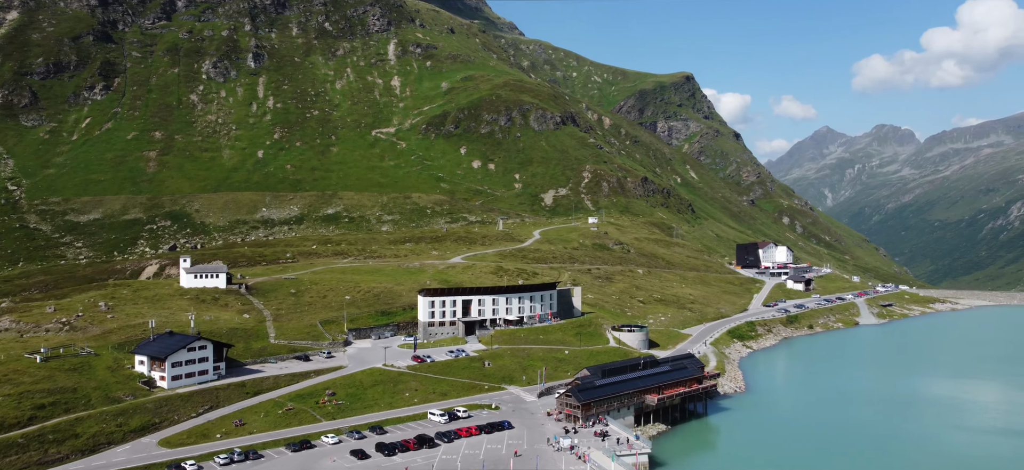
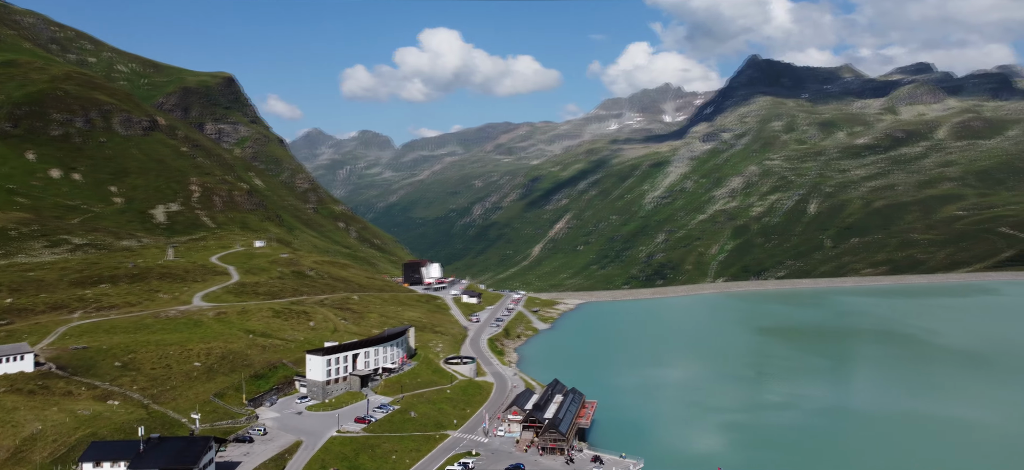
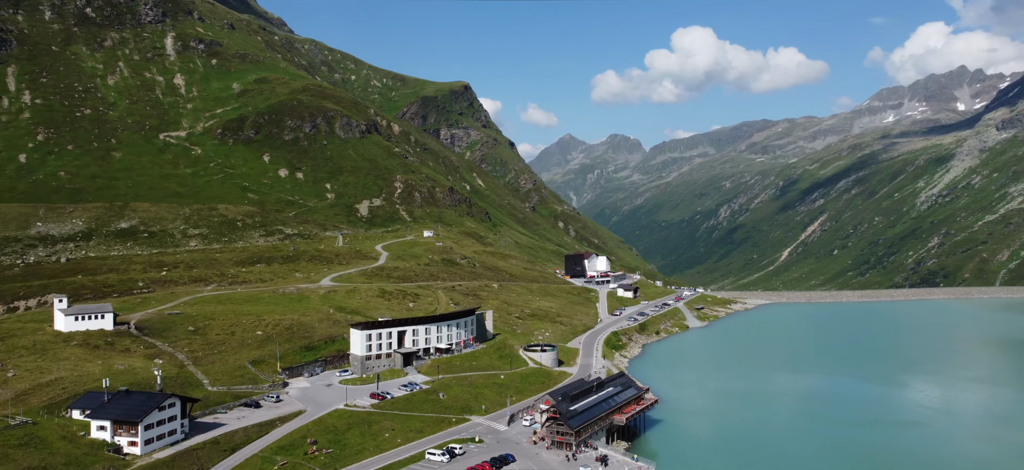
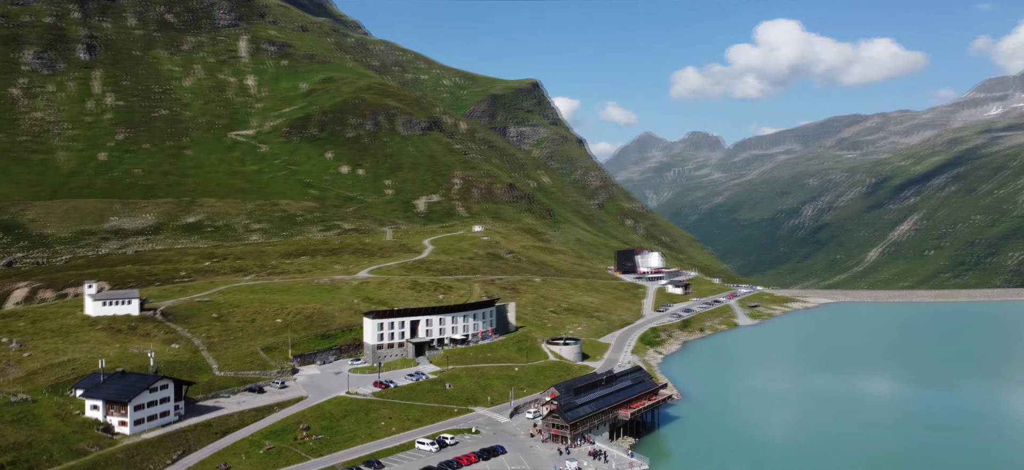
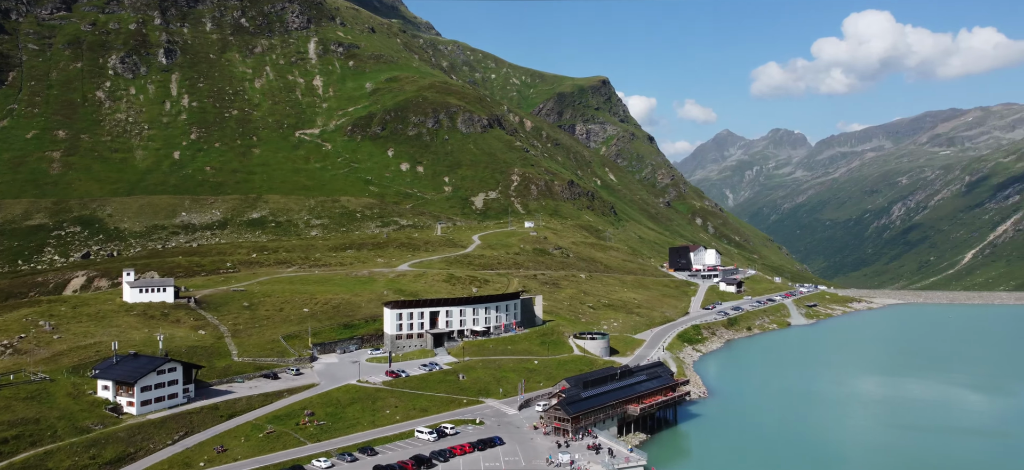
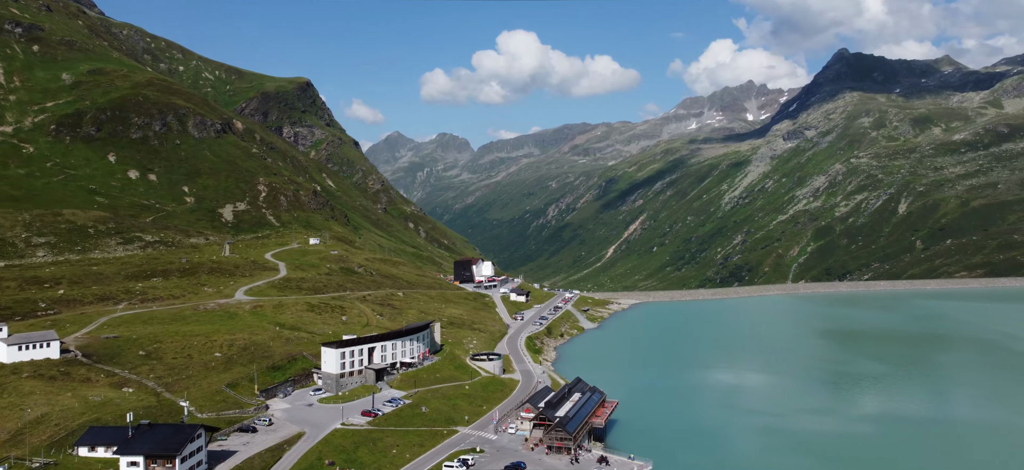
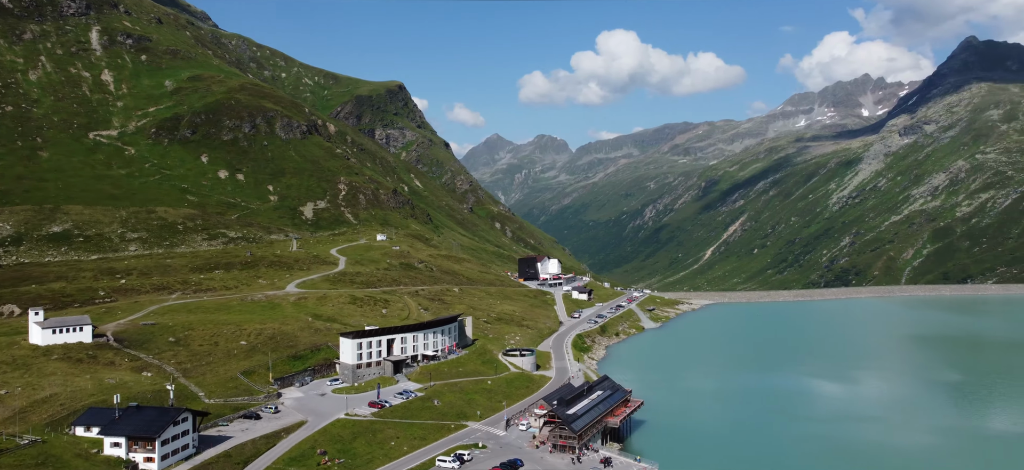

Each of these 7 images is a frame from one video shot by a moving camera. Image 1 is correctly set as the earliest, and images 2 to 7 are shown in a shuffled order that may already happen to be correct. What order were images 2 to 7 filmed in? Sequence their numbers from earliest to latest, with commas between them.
5, 4, 3, 7, 6, 2
